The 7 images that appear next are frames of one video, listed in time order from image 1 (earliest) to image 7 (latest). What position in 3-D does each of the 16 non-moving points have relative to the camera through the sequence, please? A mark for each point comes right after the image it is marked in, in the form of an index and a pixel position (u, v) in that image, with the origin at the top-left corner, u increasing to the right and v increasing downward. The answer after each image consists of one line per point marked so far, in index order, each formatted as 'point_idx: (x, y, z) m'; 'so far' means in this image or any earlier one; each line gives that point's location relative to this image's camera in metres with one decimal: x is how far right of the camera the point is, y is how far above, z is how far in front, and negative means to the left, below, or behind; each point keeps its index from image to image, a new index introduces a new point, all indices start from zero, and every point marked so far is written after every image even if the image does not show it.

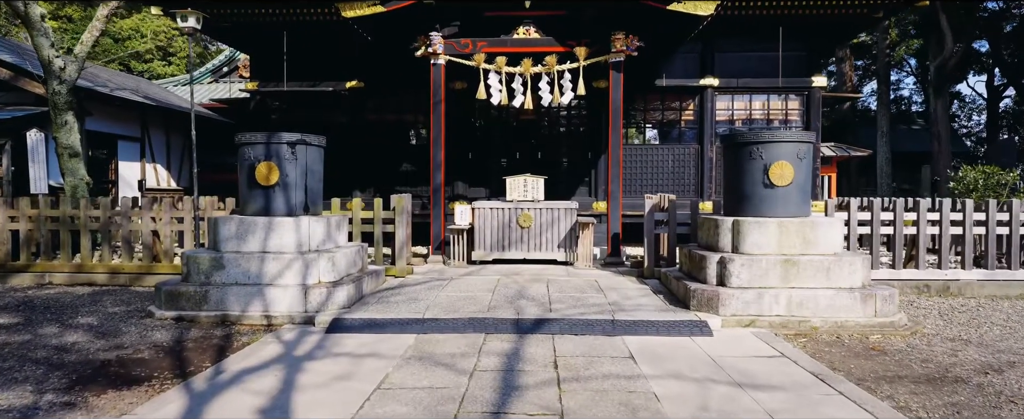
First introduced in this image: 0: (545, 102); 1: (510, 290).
0: (+0.5, +1.5, +9.4) m
1: (0.0, -0.9, +7.2) m
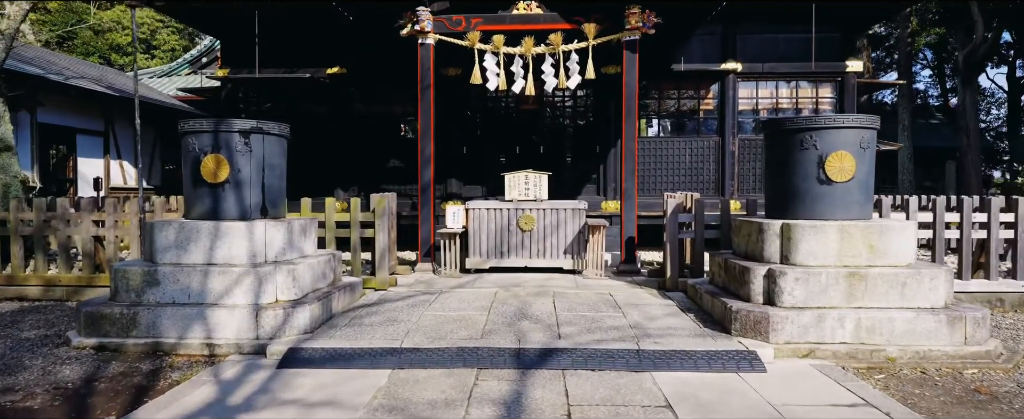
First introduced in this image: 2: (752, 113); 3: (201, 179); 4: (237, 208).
0: (+0.5, +1.5, +8.2) m
1: (0.0, -0.9, +6.1) m
2: (+3.9, +1.6, +10.6) m
3: (-2.7, +0.3, +5.6) m
4: (-2.4, 0.0, +5.6) m
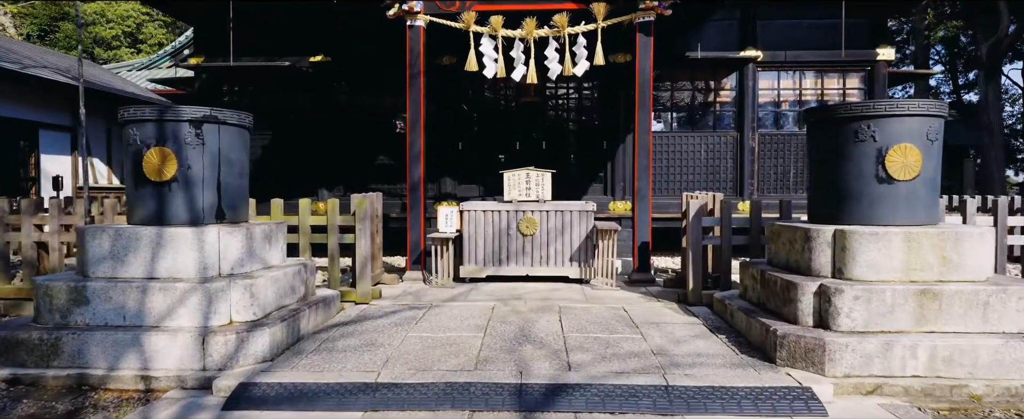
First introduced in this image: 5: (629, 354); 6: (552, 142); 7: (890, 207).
0: (+0.5, +1.5, +7.4) m
1: (0.0, -0.9, +5.2) m
2: (+3.9, +1.6, +9.7) m
3: (-2.7, +0.2, +4.8) m
4: (-2.4, 0.0, +4.8) m
5: (+0.8, -1.0, +4.4) m
6: (+0.6, +1.0, +9.8) m
7: (+2.6, 0.0, +4.5) m
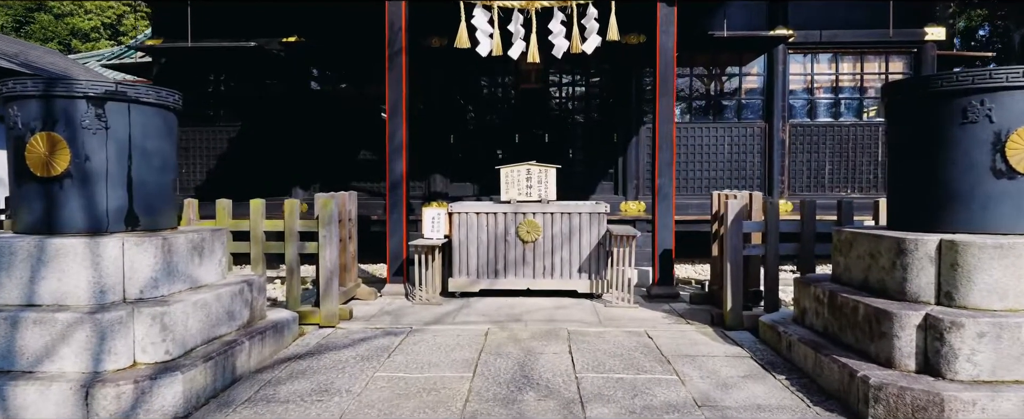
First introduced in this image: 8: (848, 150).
0: (+0.4, +1.5, +6.3) m
1: (0.0, -1.0, +4.1) m
2: (+3.9, +1.6, +8.6) m
3: (-2.7, +0.2, +3.6) m
4: (-2.4, 0.0, +3.6) m
5: (+0.8, -1.0, +3.3) m
6: (+0.6, +1.0, +8.7) m
7: (+2.6, 0.0, +3.4) m
8: (+4.4, +0.8, +8.5) m
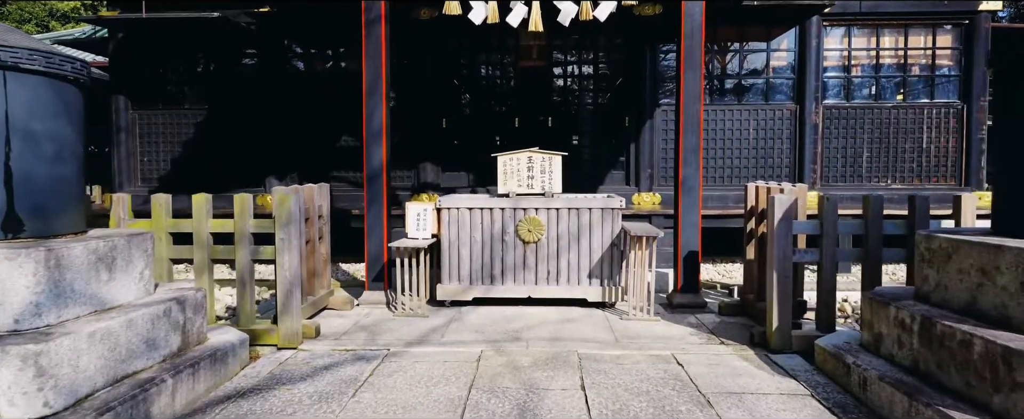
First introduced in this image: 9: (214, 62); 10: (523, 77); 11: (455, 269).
0: (+0.4, +1.5, +5.3) m
1: (0.0, -1.0, +3.2) m
2: (+3.9, +1.6, +7.6) m
3: (-2.7, +0.2, +2.7) m
4: (-2.4, 0.0, +2.8) m
5: (+0.8, -1.0, +2.4) m
6: (+0.6, +1.1, +7.8) m
7: (+2.6, 0.0, +2.5) m
8: (+4.4, +0.9, +7.6) m
9: (-3.6, +1.8, +7.9) m
10: (+0.1, +1.6, +7.8) m
11: (-0.5, -0.5, +5.4) m
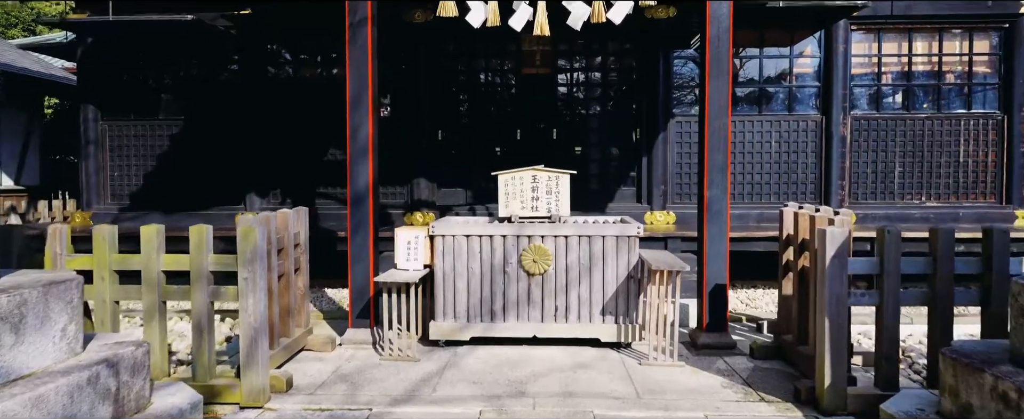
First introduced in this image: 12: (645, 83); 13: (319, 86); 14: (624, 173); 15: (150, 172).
0: (+0.4, +1.3, +4.7) m
1: (0.0, -1.1, +2.6) m
2: (+3.9, +1.4, +7.0) m
3: (-2.7, 0.0, +2.1) m
4: (-2.4, -0.2, +2.1) m
5: (+0.8, -1.2, +1.8) m
6: (+0.6, +0.9, +7.2) m
7: (+2.6, -0.2, +1.9) m
8: (+4.5, +0.7, +7.0) m
9: (-3.6, +1.6, +7.3) m
10: (+0.1, +1.4, +7.2) m
11: (-0.4, -0.7, +4.7) m
12: (+1.5, +1.4, +7.0) m
13: (-2.2, +1.4, +7.2) m
14: (+1.2, +0.4, +7.2) m
15: (-4.2, +0.4, +7.4) m
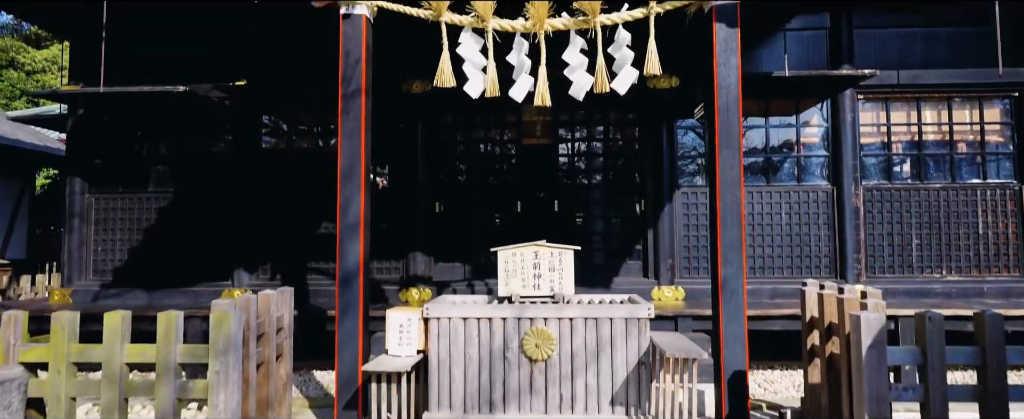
0: (+0.4, +0.8, +4.5) m
1: (0.0, -1.5, +2.1) m
2: (+3.9, +0.7, +6.9) m
3: (-2.7, -0.3, +1.8) m
4: (-2.4, -0.5, +1.8) m
5: (+0.8, -1.4, +1.4) m
6: (+0.6, +0.1, +6.9) m
7: (+2.6, -0.4, +1.5) m
8: (+4.5, -0.1, +6.8) m
9: (-3.6, +0.8, +7.1) m
10: (+0.1, +0.6, +7.0) m
11: (-0.4, -1.2, +4.3) m
12: (+1.5, +0.6, +6.8) m
13: (-2.2, +0.6, +7.0) m
14: (+1.3, -0.4, +6.9) m
15: (-4.2, -0.4, +7.1) m
